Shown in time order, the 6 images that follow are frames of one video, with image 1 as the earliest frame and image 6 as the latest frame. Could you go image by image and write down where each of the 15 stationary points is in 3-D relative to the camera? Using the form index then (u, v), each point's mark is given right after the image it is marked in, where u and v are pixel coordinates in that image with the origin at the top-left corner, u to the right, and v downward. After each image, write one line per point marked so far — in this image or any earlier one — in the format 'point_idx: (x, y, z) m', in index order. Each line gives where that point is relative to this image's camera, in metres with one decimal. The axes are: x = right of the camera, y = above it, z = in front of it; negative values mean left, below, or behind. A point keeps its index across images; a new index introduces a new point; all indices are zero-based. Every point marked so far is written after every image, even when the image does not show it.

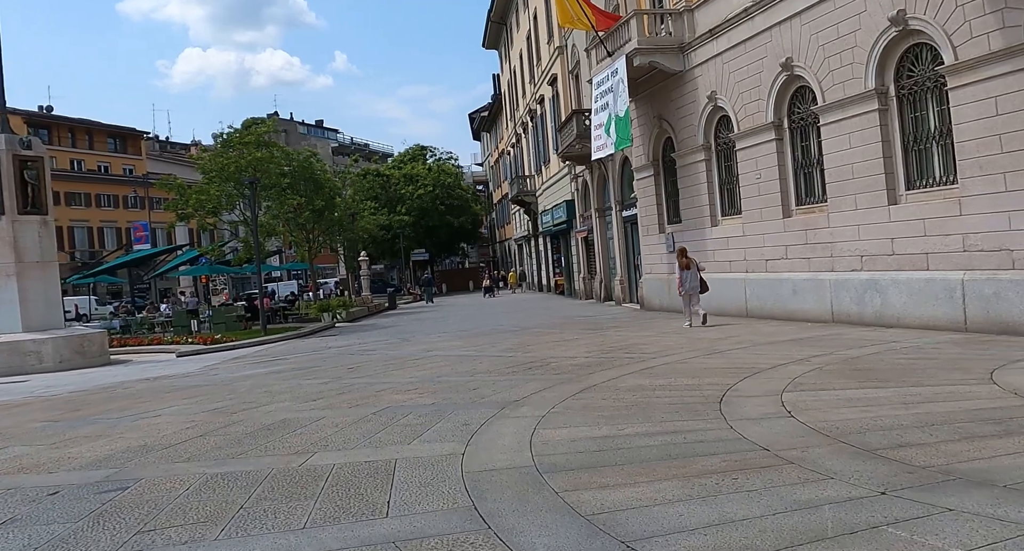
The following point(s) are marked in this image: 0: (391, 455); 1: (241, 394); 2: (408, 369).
0: (-1.0, -1.5, +6.7) m
1: (-3.8, -1.7, +11.5) m
2: (-1.7, -1.5, +13.1) m
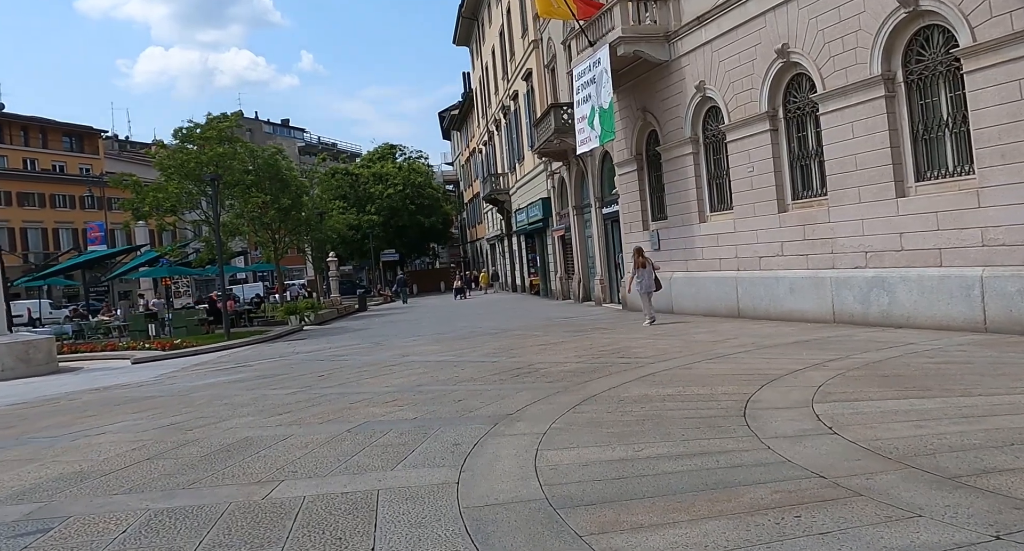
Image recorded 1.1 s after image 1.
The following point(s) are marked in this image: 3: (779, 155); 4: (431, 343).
0: (-1.0, -1.5, +5.7) m
1: (-3.9, -1.7, +10.4) m
2: (-1.9, -1.5, +12.1) m
3: (+4.8, +2.2, +14.9) m
4: (-1.7, -1.4, +17.0) m
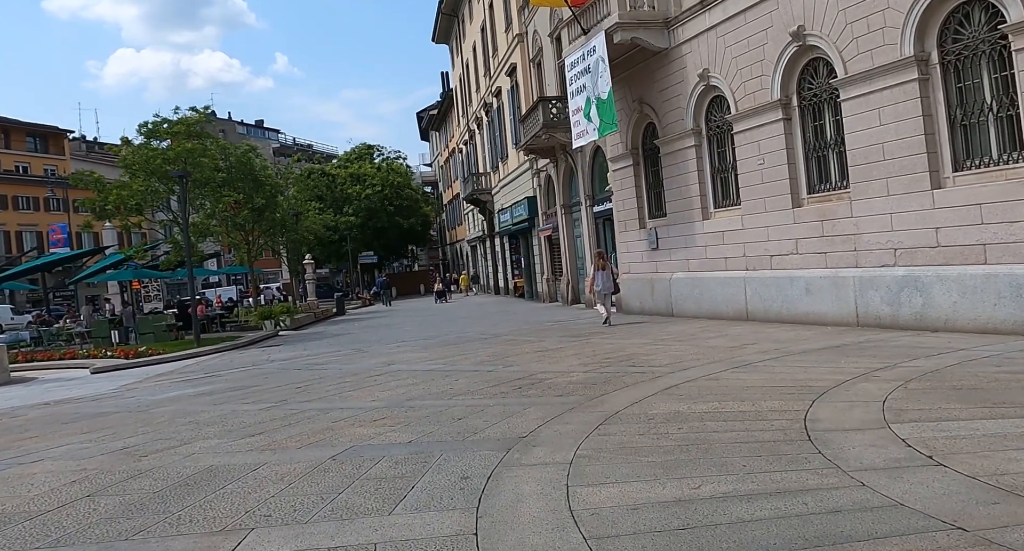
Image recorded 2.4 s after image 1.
0: (-0.8, -1.4, +4.5) m
1: (-3.9, -1.7, +9.1) m
2: (-1.9, -1.5, +10.9) m
3: (+4.7, +2.2, +13.9) m
4: (-1.8, -1.4, +15.7) m
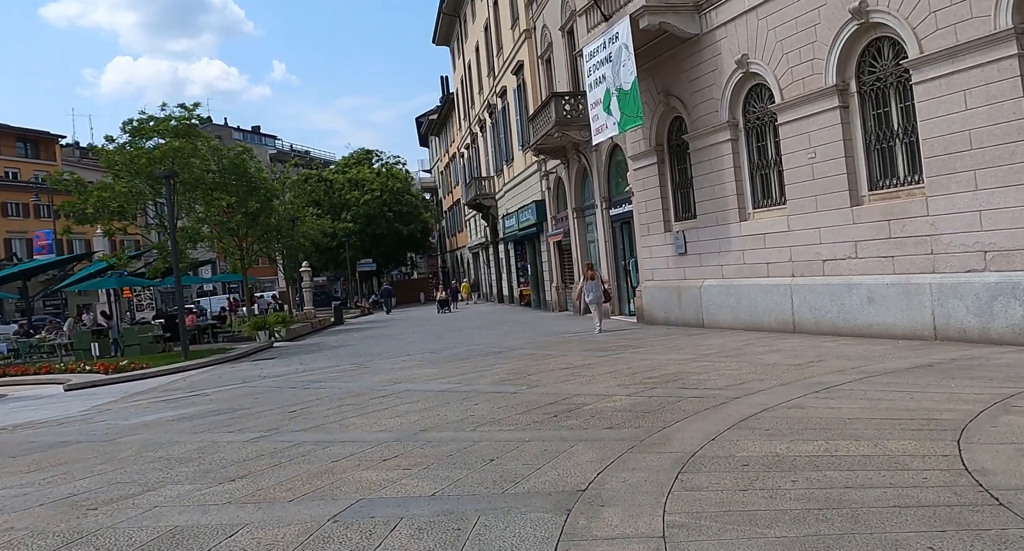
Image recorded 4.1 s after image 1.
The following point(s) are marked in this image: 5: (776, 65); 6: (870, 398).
0: (-0.4, -1.4, +2.9) m
1: (-3.6, -1.7, +7.5) m
2: (-1.5, -1.6, +9.3) m
3: (+5.0, +2.1, +12.3) m
4: (-1.5, -1.5, +14.1) m
5: (+4.4, +3.5, +13.7) m
6: (+3.1, -1.1, +7.3) m
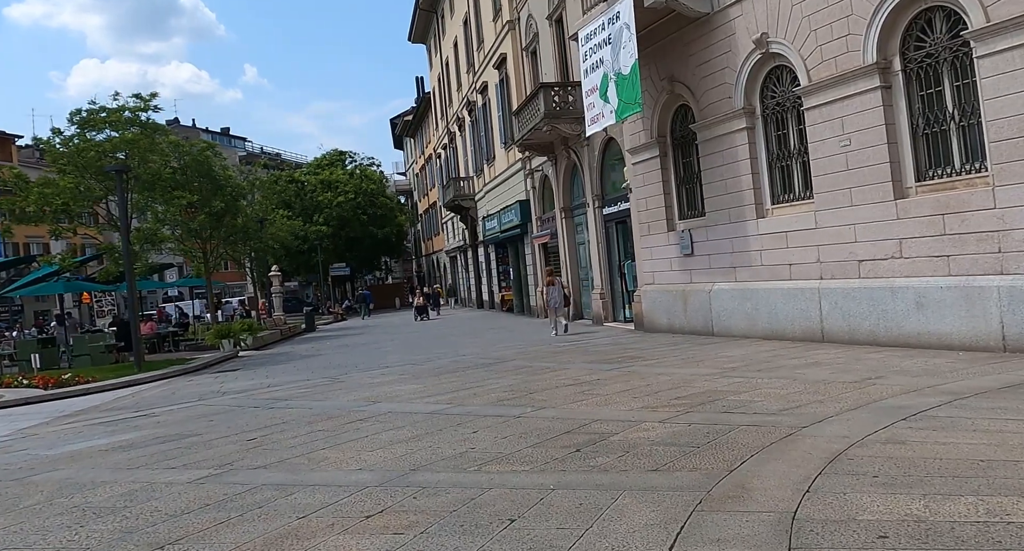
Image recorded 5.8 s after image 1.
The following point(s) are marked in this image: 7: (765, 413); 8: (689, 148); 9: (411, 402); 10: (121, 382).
0: (-0.2, -1.4, +1.3) m
1: (-3.4, -1.7, +5.8) m
2: (-1.5, -1.6, +7.6) m
3: (+5.0, +2.0, +10.9) m
4: (-1.6, -1.6, +12.5) m
5: (+4.3, +3.5, +12.2) m
6: (+3.3, -1.1, +5.7) m
7: (+2.2, -1.2, +7.3) m
8: (+3.4, +2.4, +15.8) m
9: (-1.2, -1.5, +10.1) m
10: (-7.5, -2.0, +15.9) m
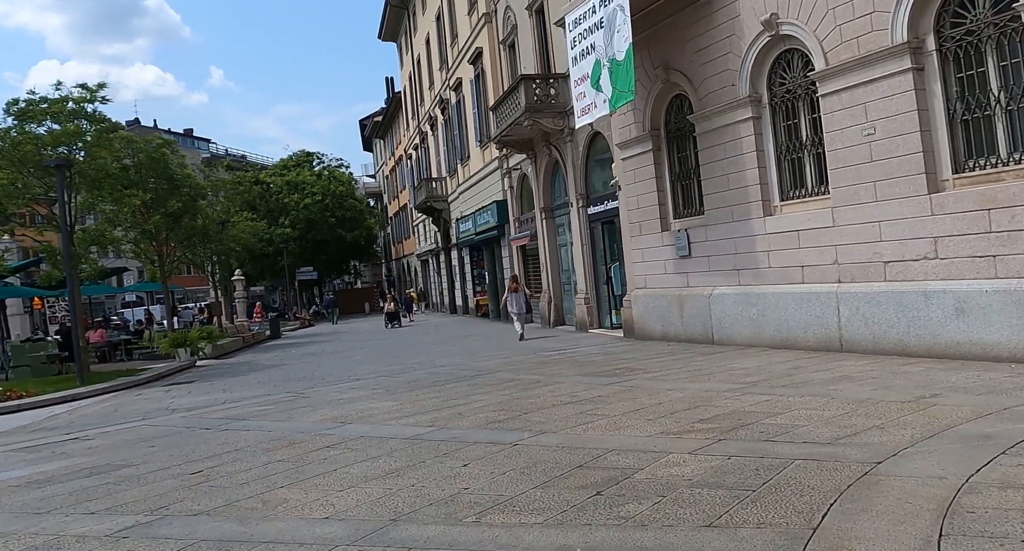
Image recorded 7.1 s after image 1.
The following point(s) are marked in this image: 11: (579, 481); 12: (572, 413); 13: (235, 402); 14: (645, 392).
0: (+0.1, -1.4, 0.0) m
1: (-3.4, -1.7, +4.3) m
2: (-1.5, -1.6, +6.2) m
3: (+4.9, +2.0, +9.8) m
4: (-1.8, -1.6, +11.1) m
5: (+4.1, +3.4, +11.1) m
6: (+3.3, -1.1, +4.5) m
7: (+2.2, -1.2, +6.1) m
8: (+3.1, +2.4, +14.7) m
9: (-1.3, -1.6, +8.7) m
10: (-7.8, -2.1, +14.3) m
11: (+0.5, -1.4, +5.8) m
12: (+0.6, -1.4, +8.4) m
13: (-4.0, -1.8, +12.0) m
14: (+1.5, -1.3, +9.3) m
